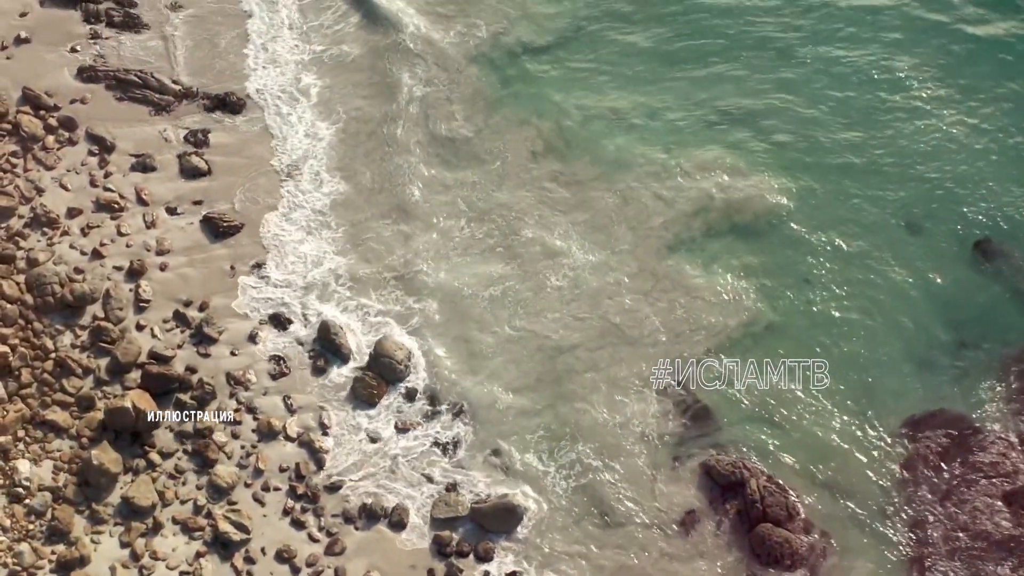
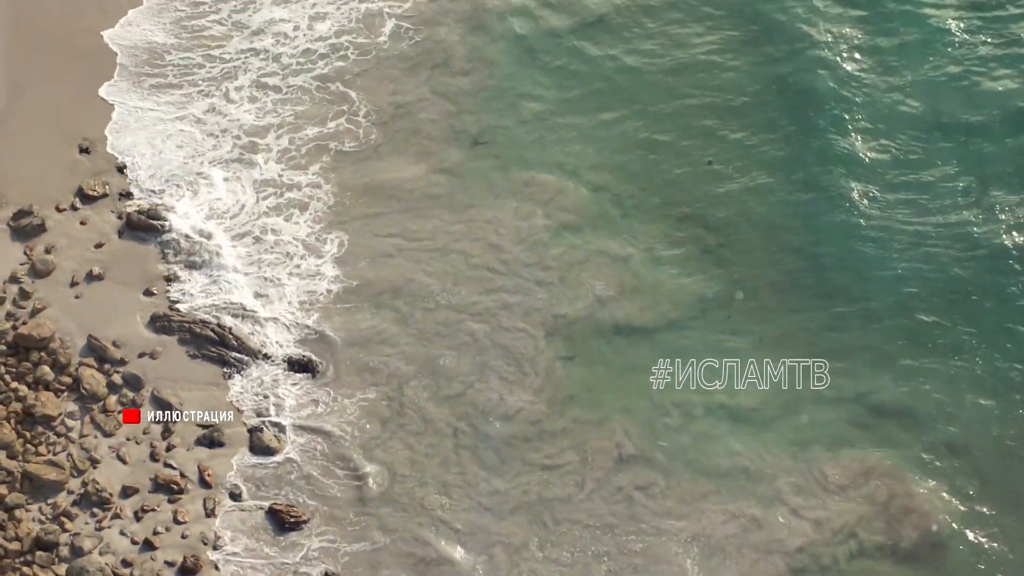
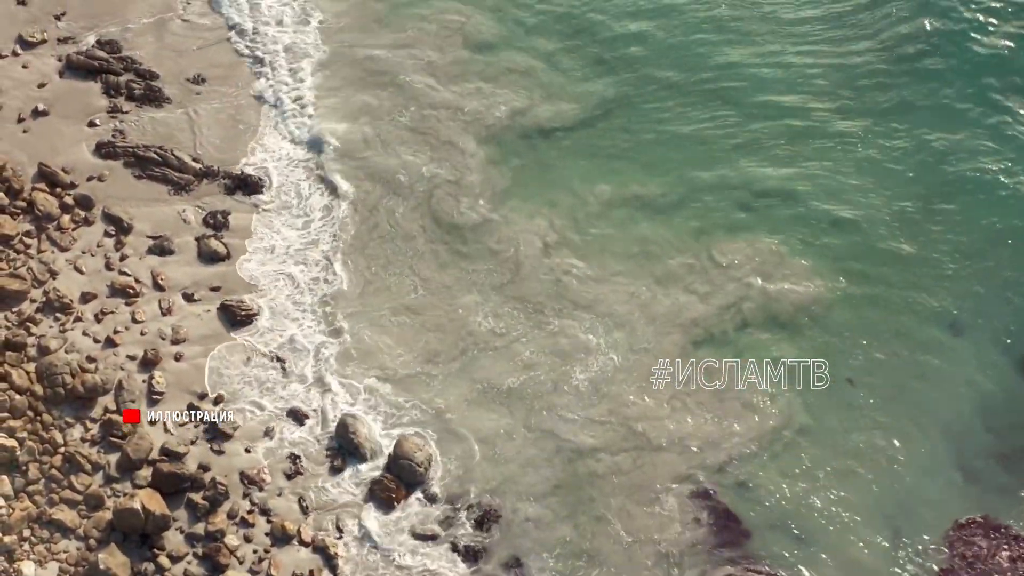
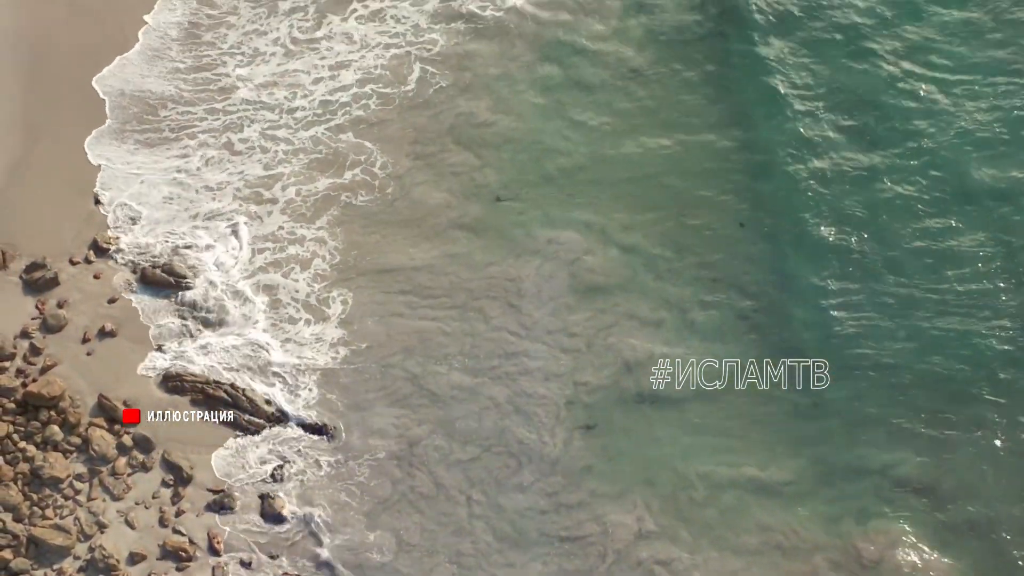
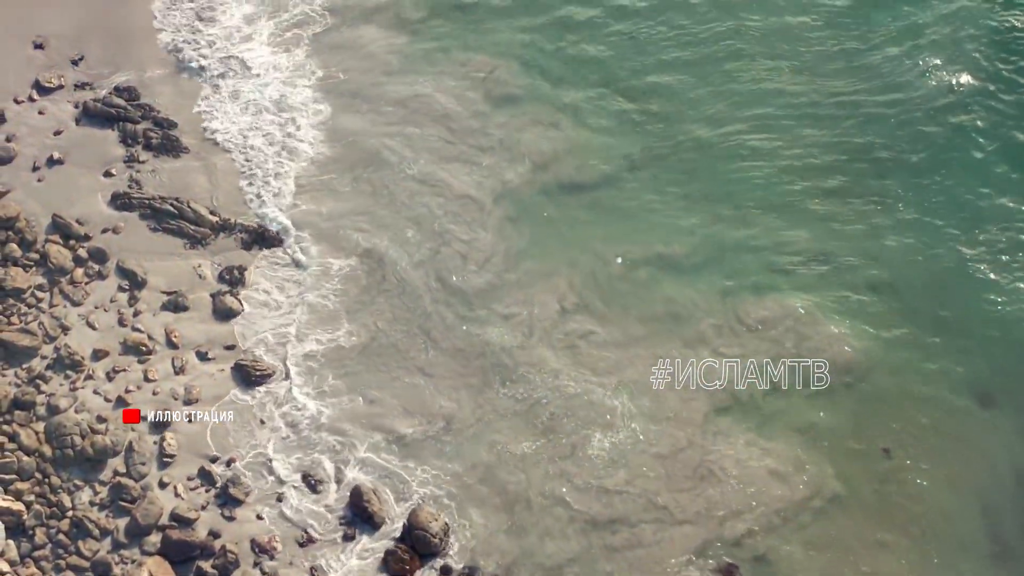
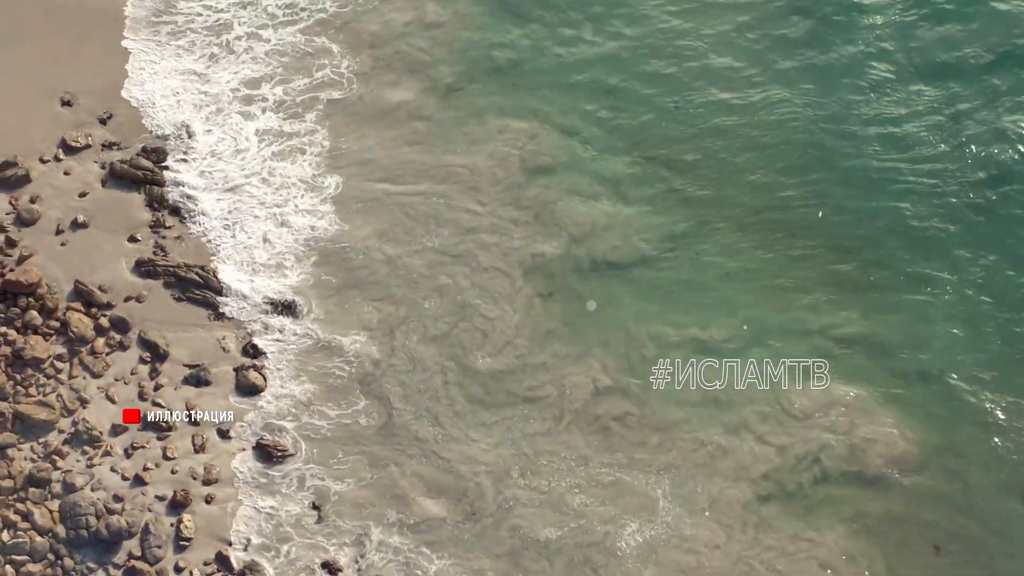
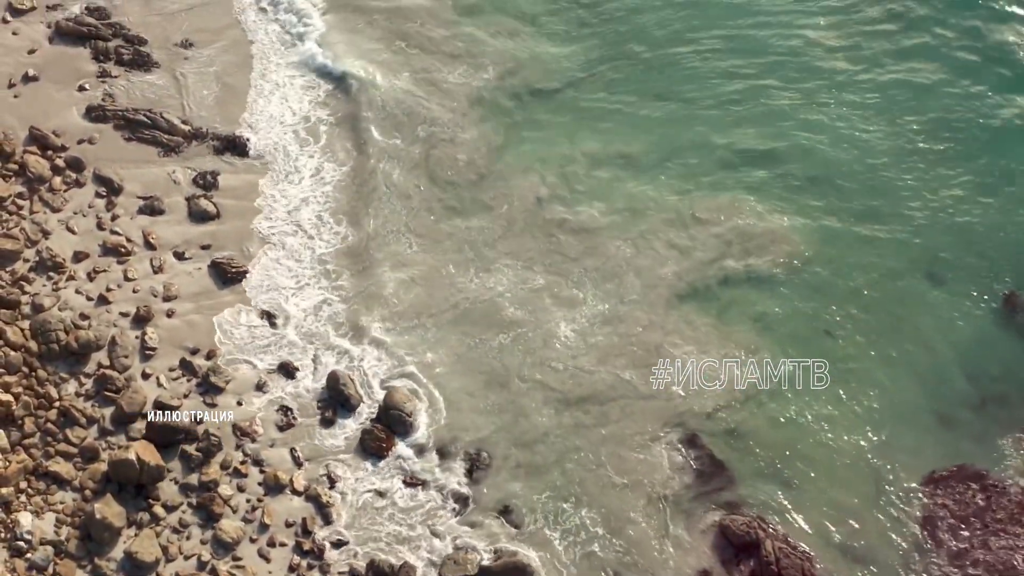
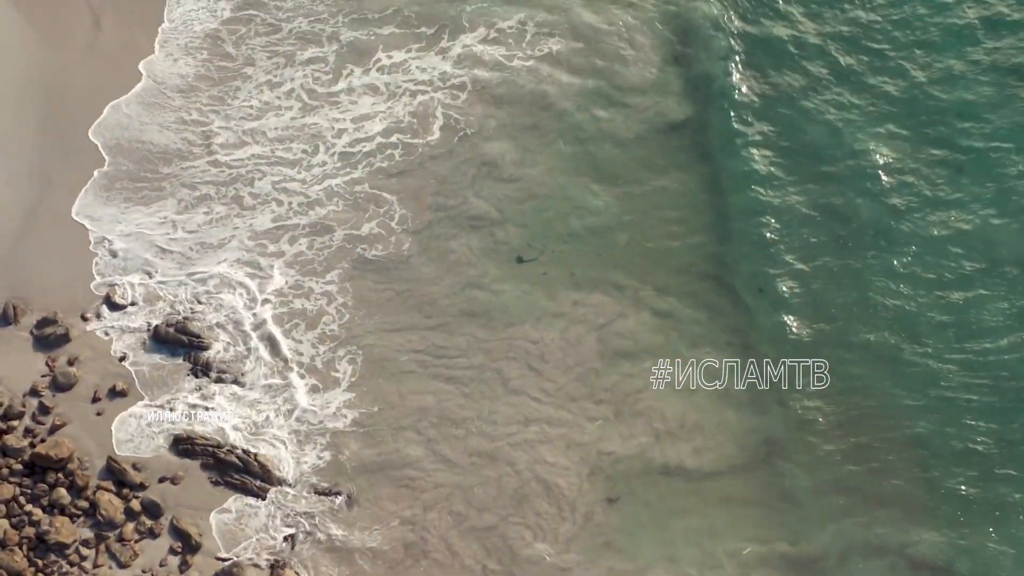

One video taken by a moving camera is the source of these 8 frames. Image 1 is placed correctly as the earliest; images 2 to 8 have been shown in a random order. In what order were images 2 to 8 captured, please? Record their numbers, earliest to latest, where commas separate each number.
7, 3, 5, 6, 2, 4, 8
